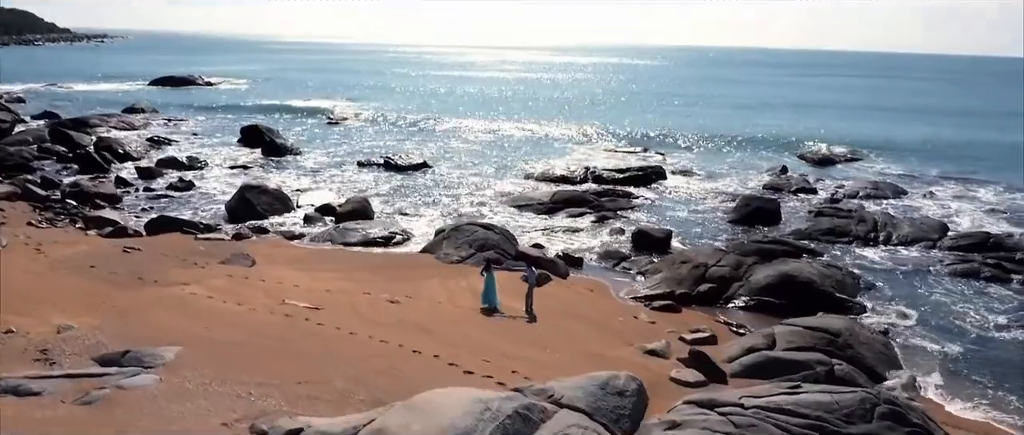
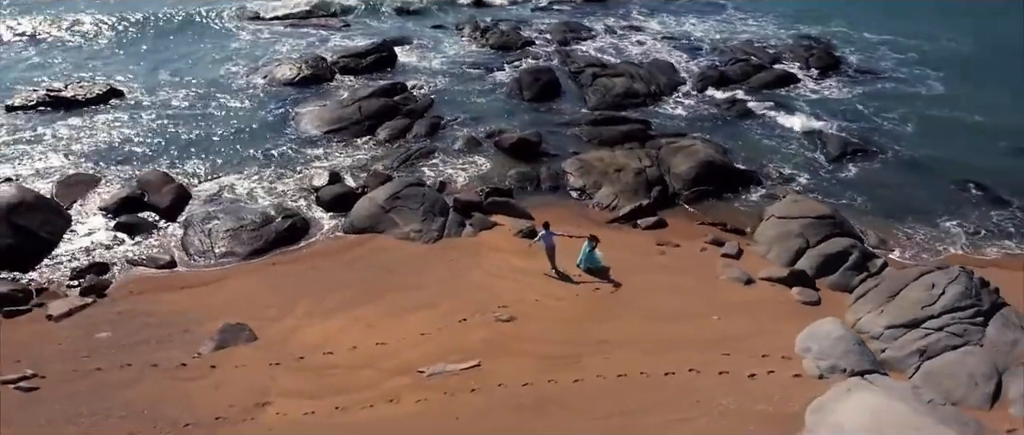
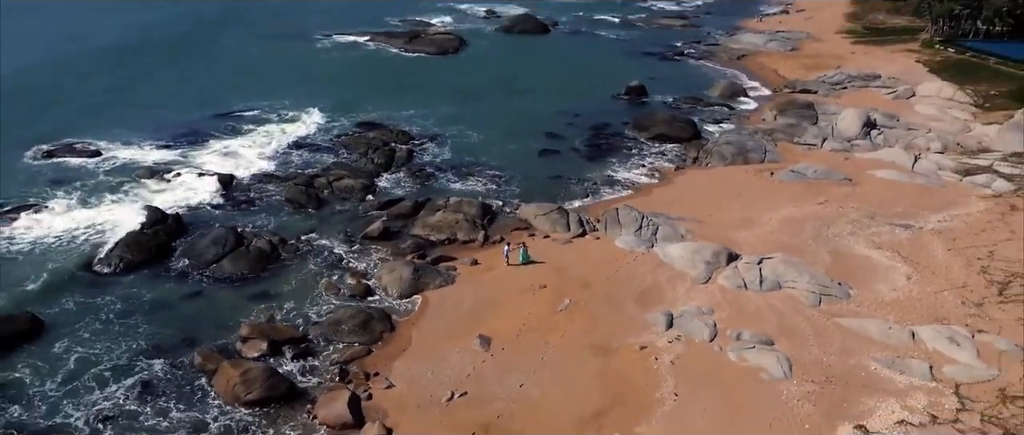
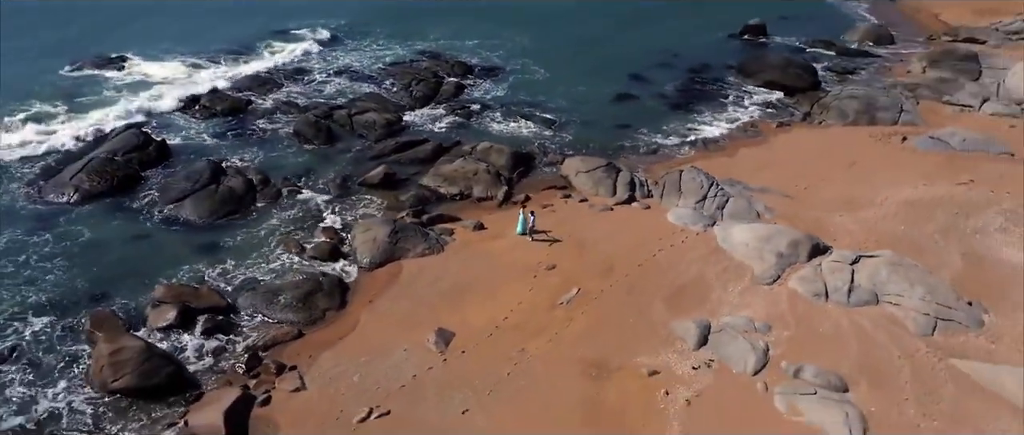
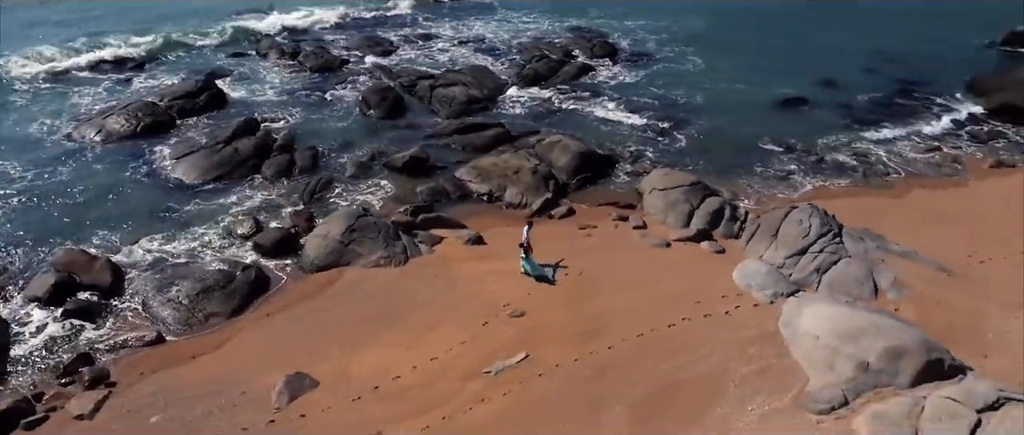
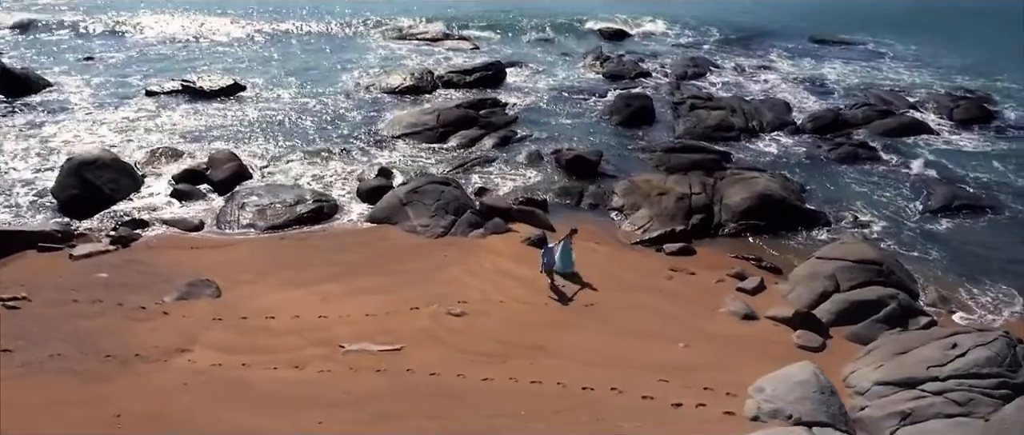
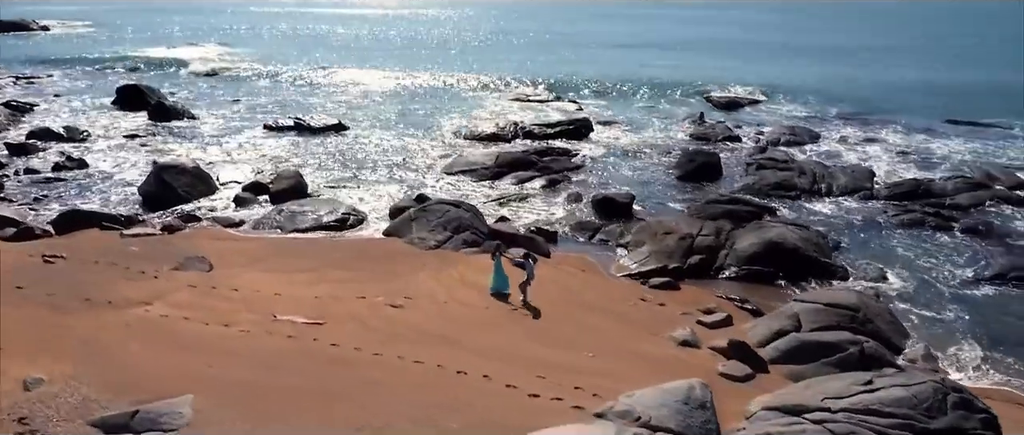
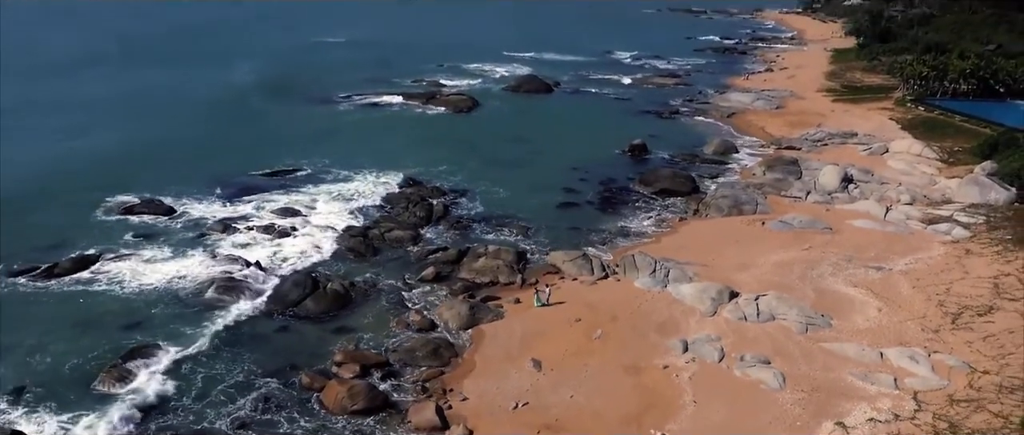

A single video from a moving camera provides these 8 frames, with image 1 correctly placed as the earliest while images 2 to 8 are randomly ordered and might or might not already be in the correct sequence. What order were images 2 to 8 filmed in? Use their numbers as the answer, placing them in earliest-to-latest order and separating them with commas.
7, 6, 2, 5, 4, 3, 8
